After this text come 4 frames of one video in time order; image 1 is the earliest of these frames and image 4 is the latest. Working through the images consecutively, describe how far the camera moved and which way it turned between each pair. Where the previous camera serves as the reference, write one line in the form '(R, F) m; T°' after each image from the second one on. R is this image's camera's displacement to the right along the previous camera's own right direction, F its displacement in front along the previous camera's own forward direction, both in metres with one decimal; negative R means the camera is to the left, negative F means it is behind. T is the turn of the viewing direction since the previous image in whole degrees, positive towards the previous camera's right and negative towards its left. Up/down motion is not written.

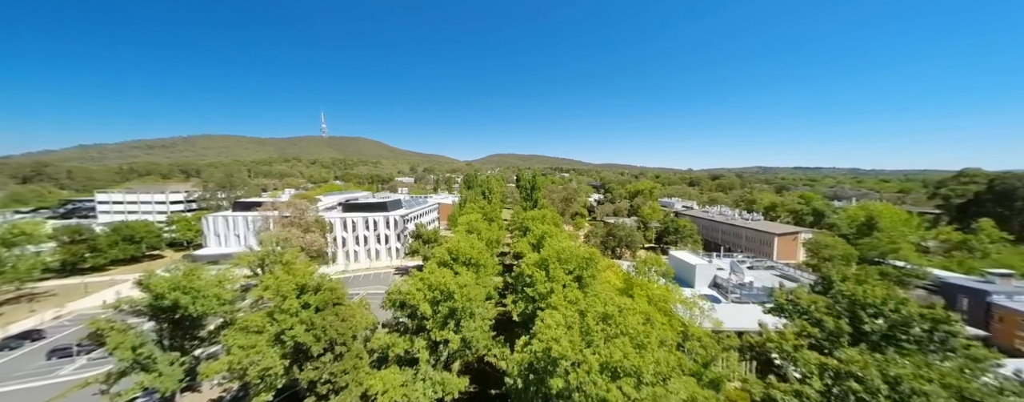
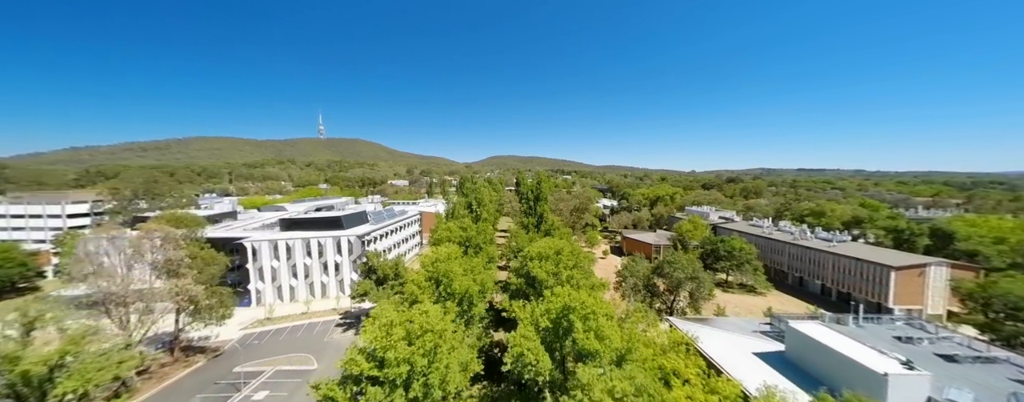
(+0.4, +12.1) m; 0°
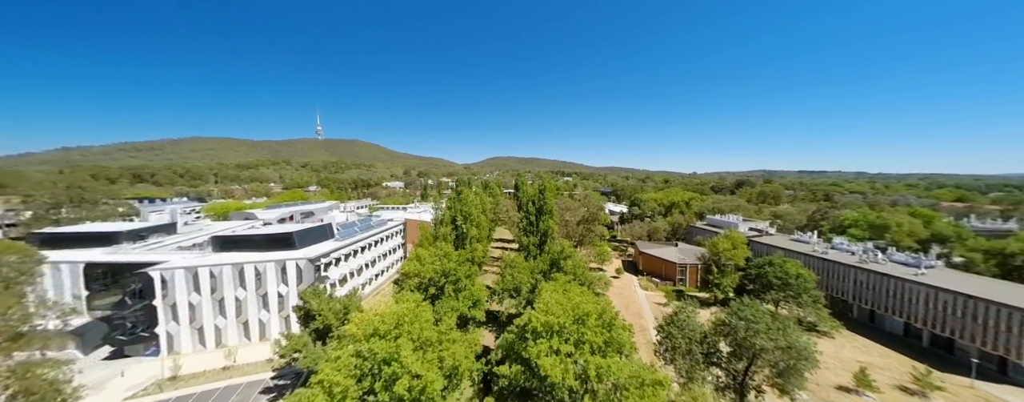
(+0.4, +7.4) m; 0°
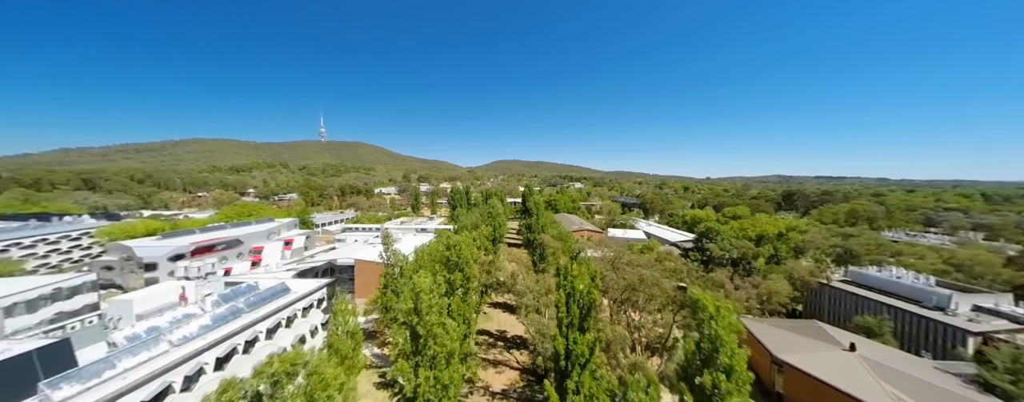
(-0.5, +21.1) m; -1°
